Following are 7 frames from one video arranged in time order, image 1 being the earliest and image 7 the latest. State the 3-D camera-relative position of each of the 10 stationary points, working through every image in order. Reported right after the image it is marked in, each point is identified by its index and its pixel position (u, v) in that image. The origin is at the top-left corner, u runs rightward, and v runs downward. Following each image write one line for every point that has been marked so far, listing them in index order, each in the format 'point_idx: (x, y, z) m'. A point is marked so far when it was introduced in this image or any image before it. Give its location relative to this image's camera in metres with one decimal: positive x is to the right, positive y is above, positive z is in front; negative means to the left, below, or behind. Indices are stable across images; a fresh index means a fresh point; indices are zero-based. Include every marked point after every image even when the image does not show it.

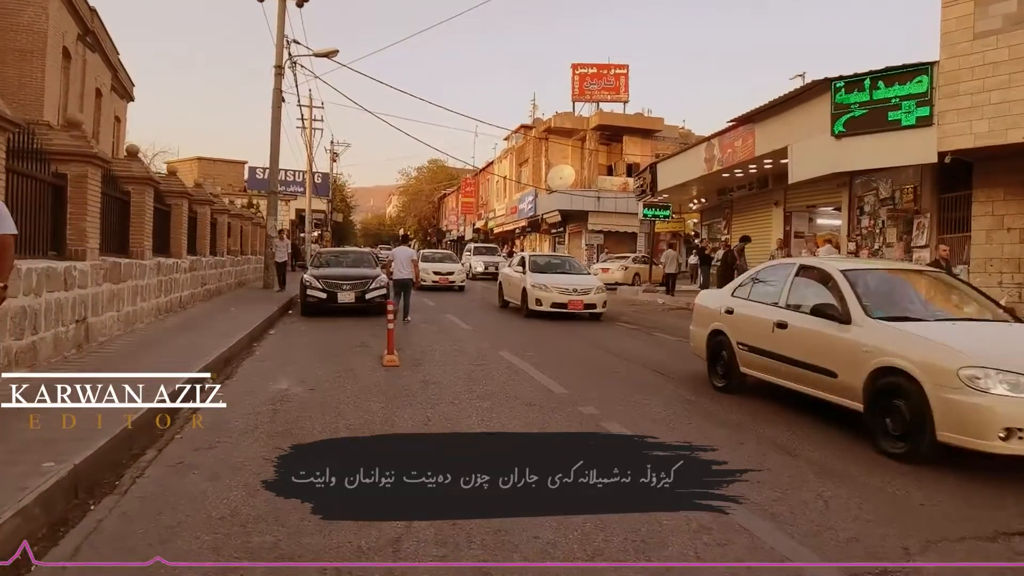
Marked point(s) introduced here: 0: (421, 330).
0: (-1.6, -0.7, +13.6) m
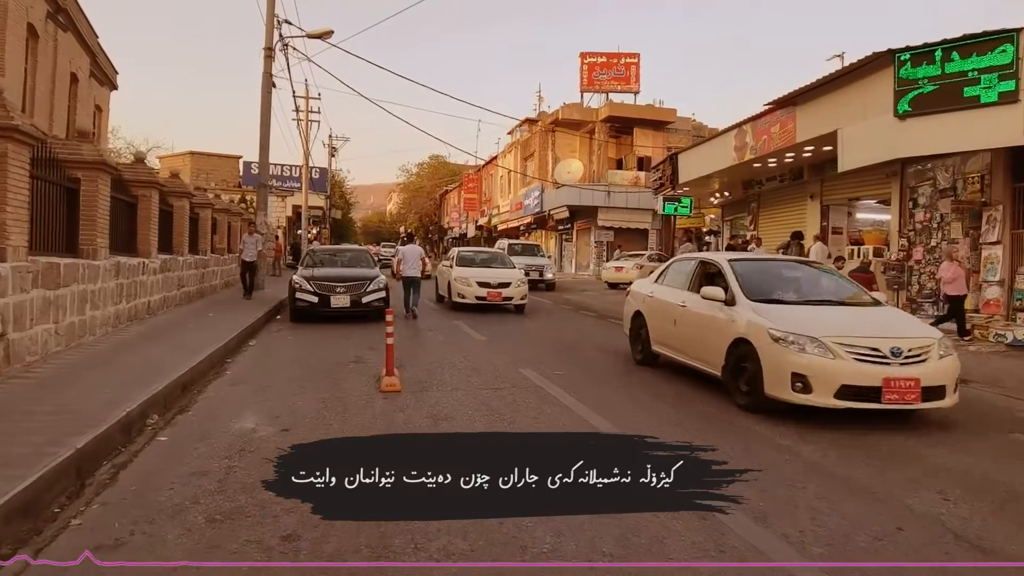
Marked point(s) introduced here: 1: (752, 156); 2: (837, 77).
0: (-1.3, -0.8, +11.8) m
1: (+5.9, +3.2, +18.3) m
2: (+6.4, +4.2, +14.5) m
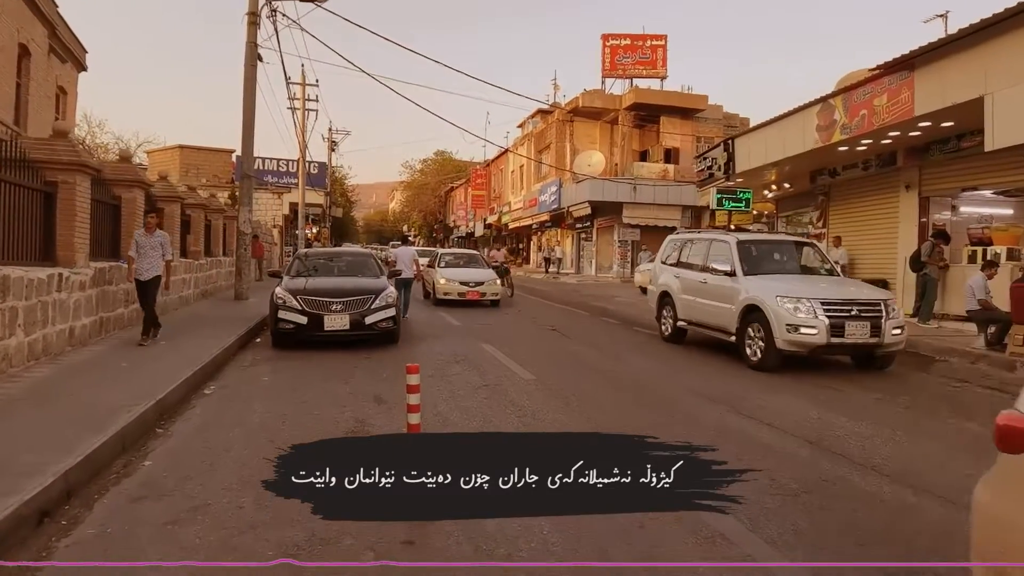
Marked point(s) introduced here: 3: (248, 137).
0: (-0.6, -1.0, +8.4) m
1: (+6.6, +3.0, +14.9) m
2: (+7.2, +4.0, +11.1) m
3: (-6.3, +3.6, +17.8) m
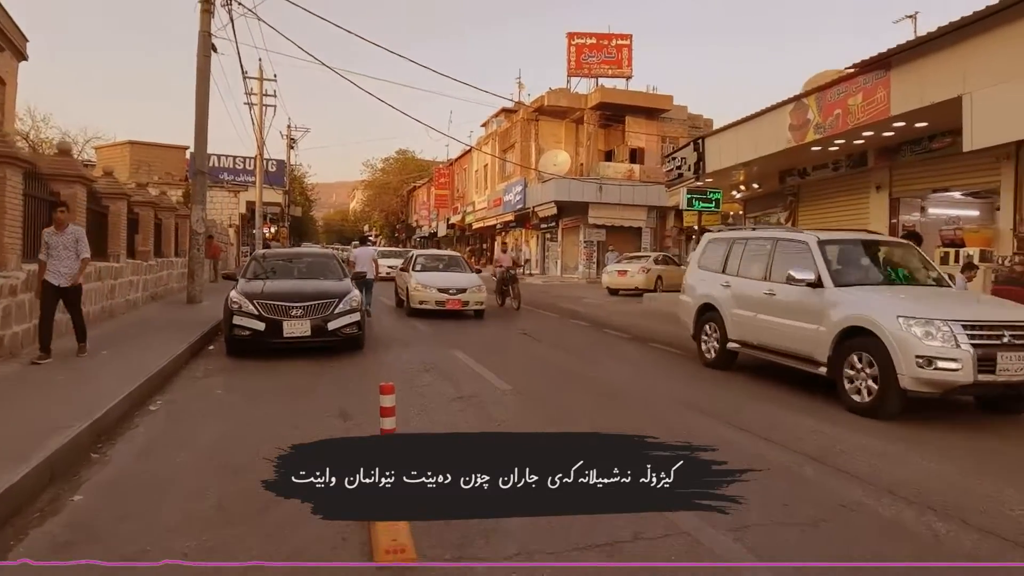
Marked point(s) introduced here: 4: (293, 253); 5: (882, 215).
0: (-0.9, -1.1, +7.9) m
1: (+6.0, +3.0, +14.7) m
2: (+6.7, +3.9, +10.9) m
3: (-7.1, +3.6, +16.9) m
4: (-3.6, +0.6, +12.2) m
5: (+8.2, +1.6, +16.5) m
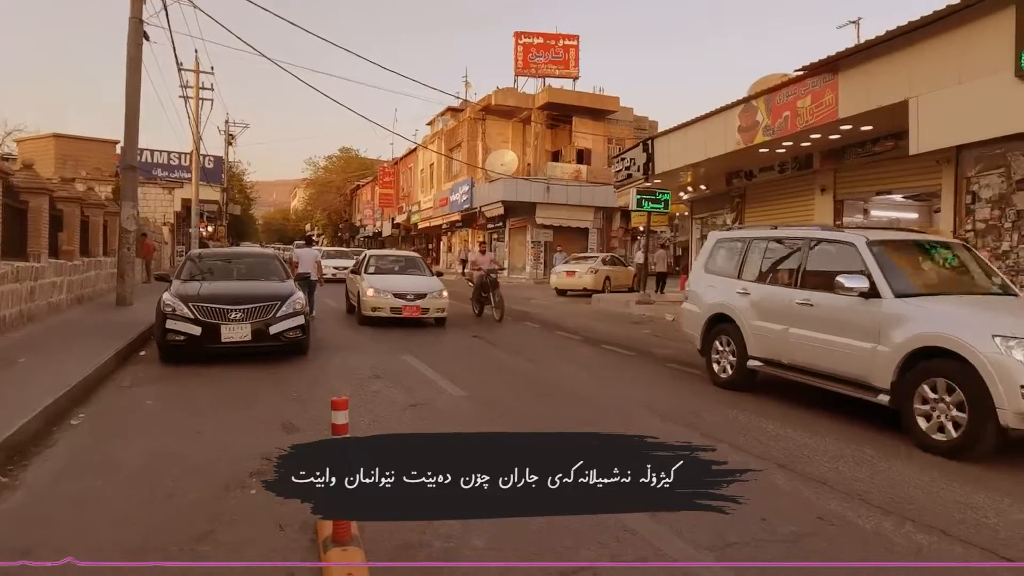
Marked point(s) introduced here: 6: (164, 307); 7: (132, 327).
0: (-1.3, -1.1, +7.4) m
1: (+5.0, +3.0, +14.7) m
2: (+6.0, +3.9, +11.1) m
3: (-8.2, +3.6, +16.0) m
4: (-4.4, +0.5, +11.6) m
5: (+7.1, +1.6, +16.7) m
6: (-4.4, -0.2, +9.3) m
7: (-6.1, -0.6, +11.9) m
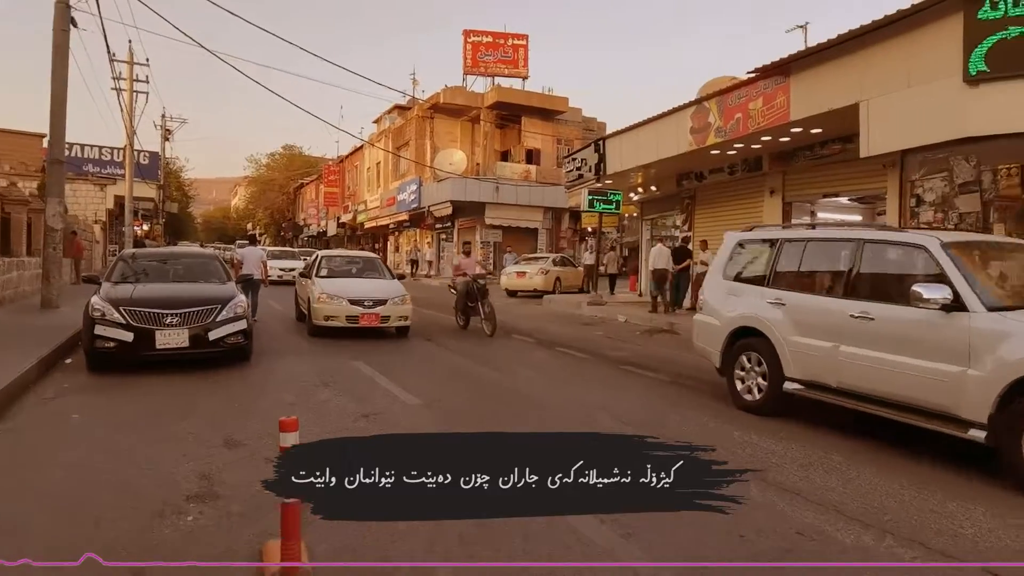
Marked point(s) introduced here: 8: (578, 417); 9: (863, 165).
0: (-1.7, -1.1, +7.0) m
1: (+4.1, +2.9, +14.8) m
2: (+5.3, +3.9, +11.2) m
3: (-9.2, +3.5, +15.1) m
4: (-5.1, +0.5, +10.9) m
5: (+6.0, +1.6, +16.9) m
6: (-4.9, -0.3, +8.7) m
7: (-6.8, -0.7, +11.1) m
8: (+0.6, -1.2, +7.1) m
9: (+6.8, +2.4, +14.4) m
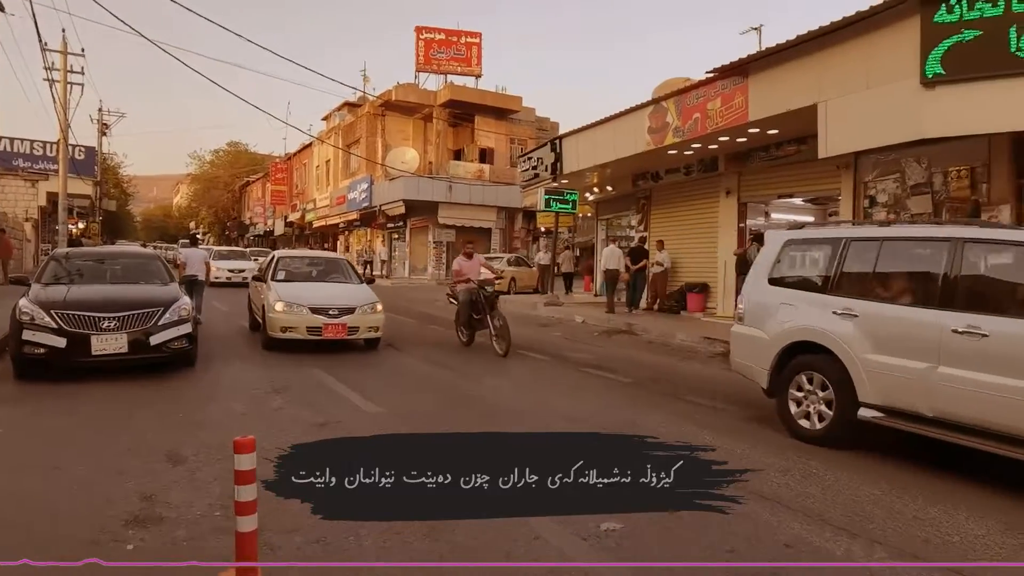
0: (-2.0, -1.1, +6.6) m
1: (+3.2, +2.9, +14.7) m
2: (+4.7, +3.9, +11.2) m
3: (-10.0, +3.5, +14.2) m
4: (-5.6, +0.5, +10.2) m
5: (+5.0, +1.6, +16.9) m
6: (-5.3, -0.3, +8.1) m
7: (-7.4, -0.7, +10.3) m
8: (+0.3, -1.2, +6.9) m
9: (+6.0, +2.4, +14.6) m
